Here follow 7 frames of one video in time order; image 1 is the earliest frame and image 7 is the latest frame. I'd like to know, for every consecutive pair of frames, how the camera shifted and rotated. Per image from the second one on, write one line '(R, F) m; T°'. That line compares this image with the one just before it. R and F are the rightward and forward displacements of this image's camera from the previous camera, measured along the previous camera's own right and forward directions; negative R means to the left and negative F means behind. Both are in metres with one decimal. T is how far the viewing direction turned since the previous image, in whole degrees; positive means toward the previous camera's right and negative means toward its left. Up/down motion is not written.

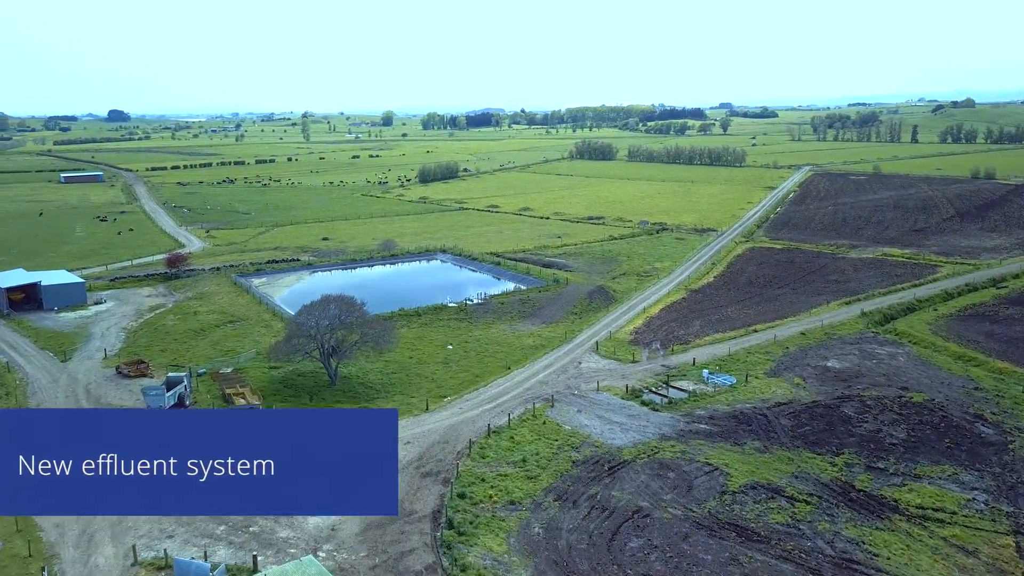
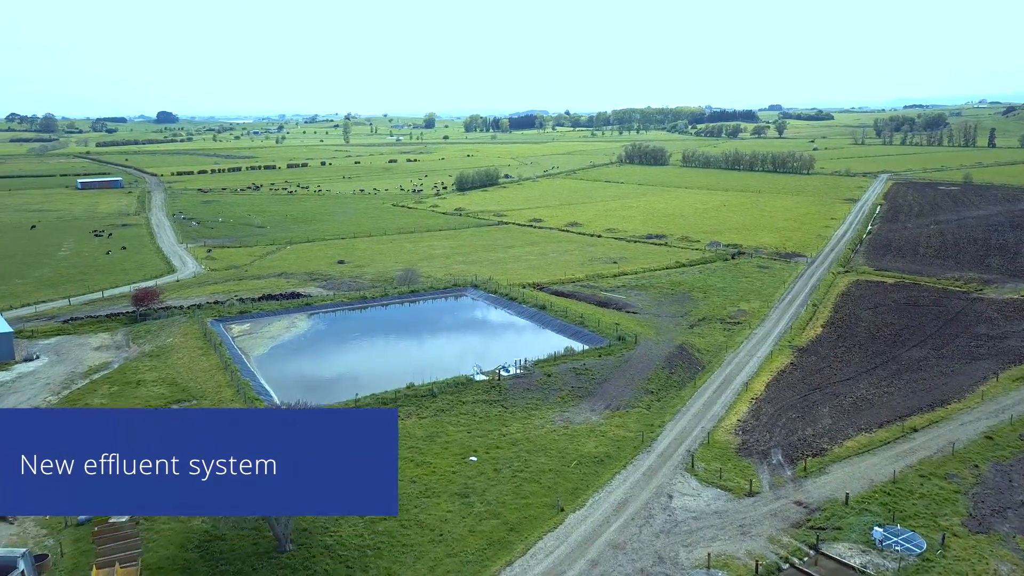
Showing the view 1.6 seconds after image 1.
(-0.4, +12.0) m; -3°
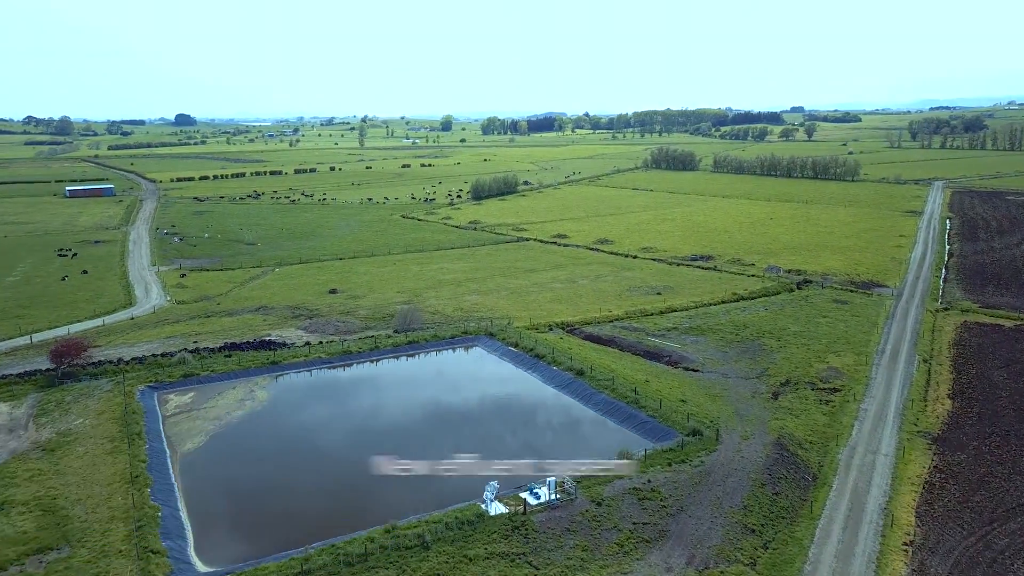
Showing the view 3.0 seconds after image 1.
(-0.4, +10.5) m; -1°
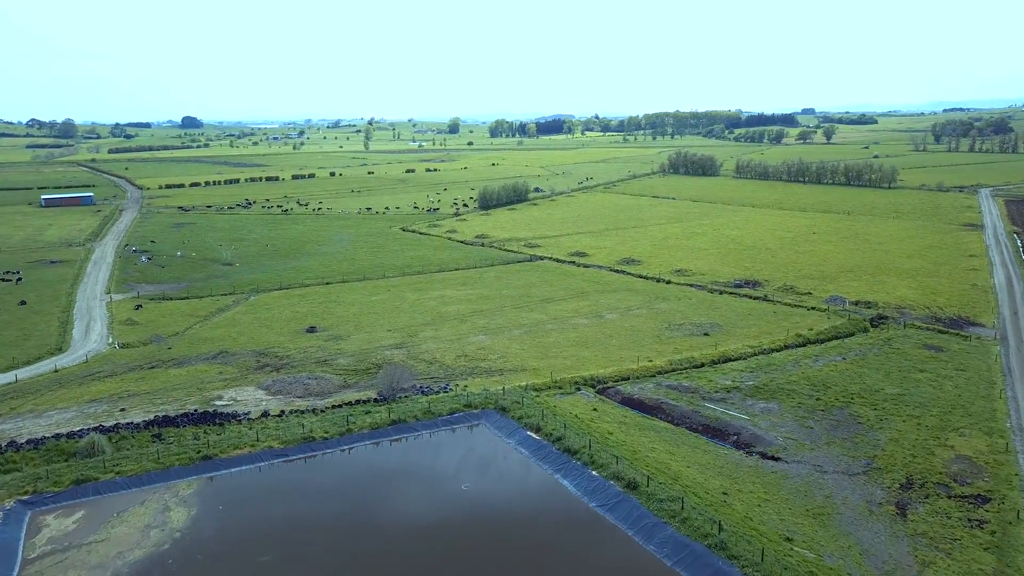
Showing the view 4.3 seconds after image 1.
(-0.4, +9.6) m; -1°
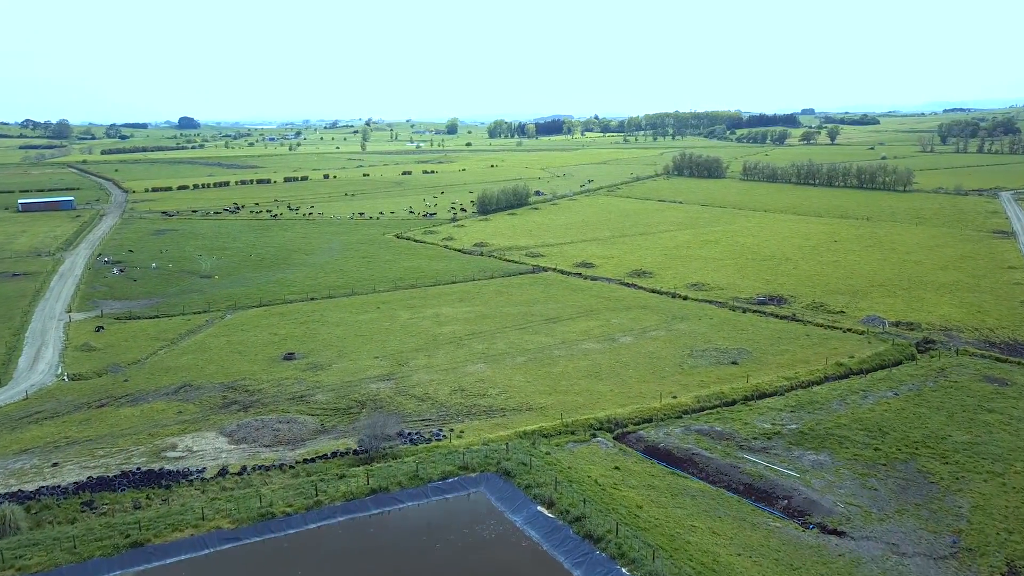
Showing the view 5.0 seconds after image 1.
(-0.2, +5.2) m; 0°
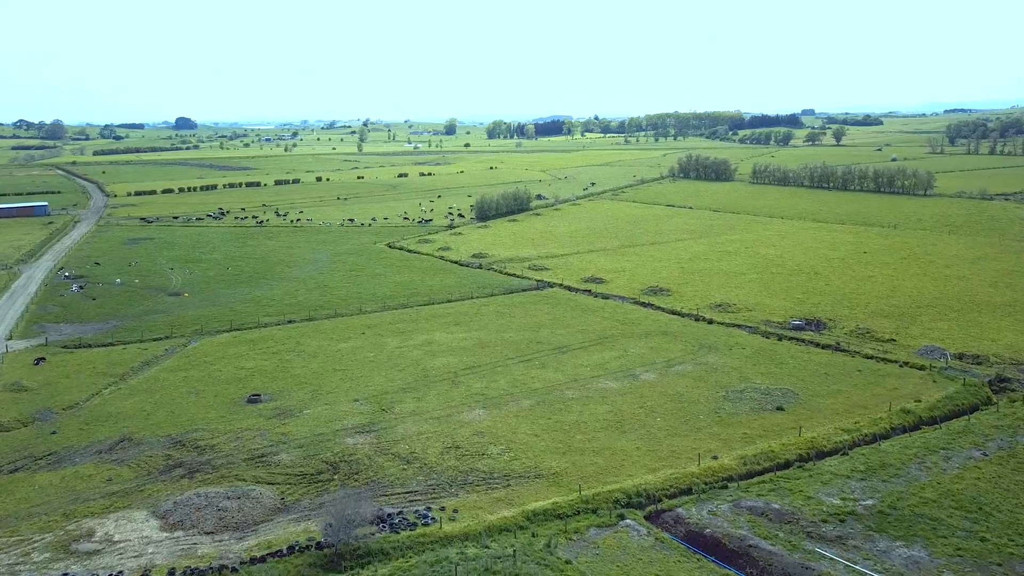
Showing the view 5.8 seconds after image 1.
(-0.2, +6.3) m; 0°
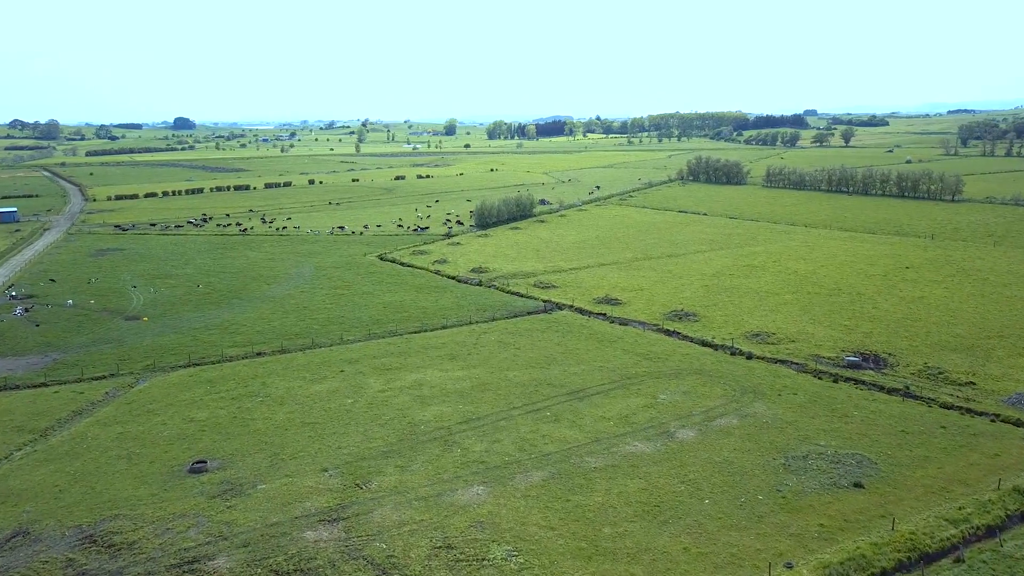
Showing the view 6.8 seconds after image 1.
(-0.3, +7.1) m; 0°
